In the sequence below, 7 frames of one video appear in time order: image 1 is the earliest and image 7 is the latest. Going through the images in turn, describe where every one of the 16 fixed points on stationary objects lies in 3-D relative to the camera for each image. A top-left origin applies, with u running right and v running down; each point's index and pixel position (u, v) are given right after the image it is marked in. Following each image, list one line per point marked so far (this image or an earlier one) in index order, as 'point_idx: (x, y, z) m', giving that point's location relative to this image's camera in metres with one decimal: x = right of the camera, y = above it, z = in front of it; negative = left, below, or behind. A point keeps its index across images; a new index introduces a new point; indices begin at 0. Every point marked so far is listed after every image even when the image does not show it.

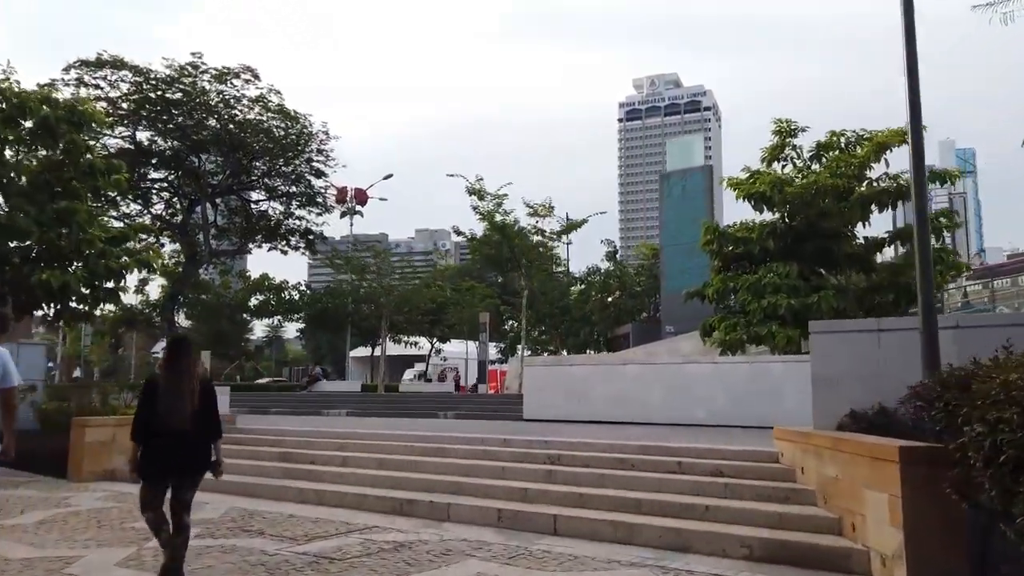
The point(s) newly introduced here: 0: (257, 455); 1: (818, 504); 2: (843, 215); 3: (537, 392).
0: (-3.6, -2.3, +10.6) m
1: (+2.6, -1.8, +6.4) m
2: (+6.4, +1.4, +14.6) m
3: (+0.5, -2.2, +16.1) m
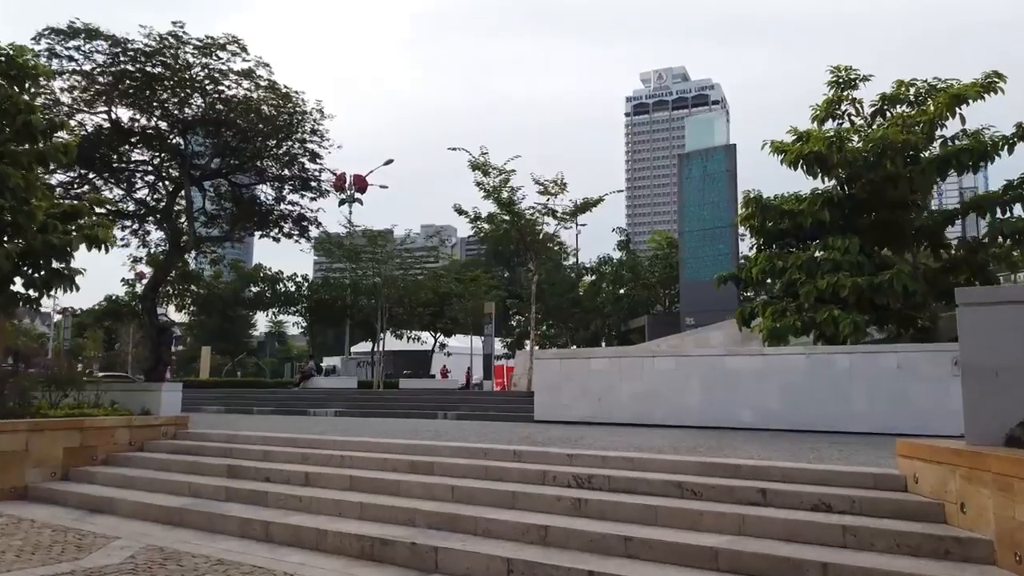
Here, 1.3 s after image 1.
0: (-3.5, -2.0, +8.4) m
1: (+2.7, -1.5, +4.2) m
2: (+6.5, +1.8, +12.3) m
3: (+0.7, -1.9, +13.9) m
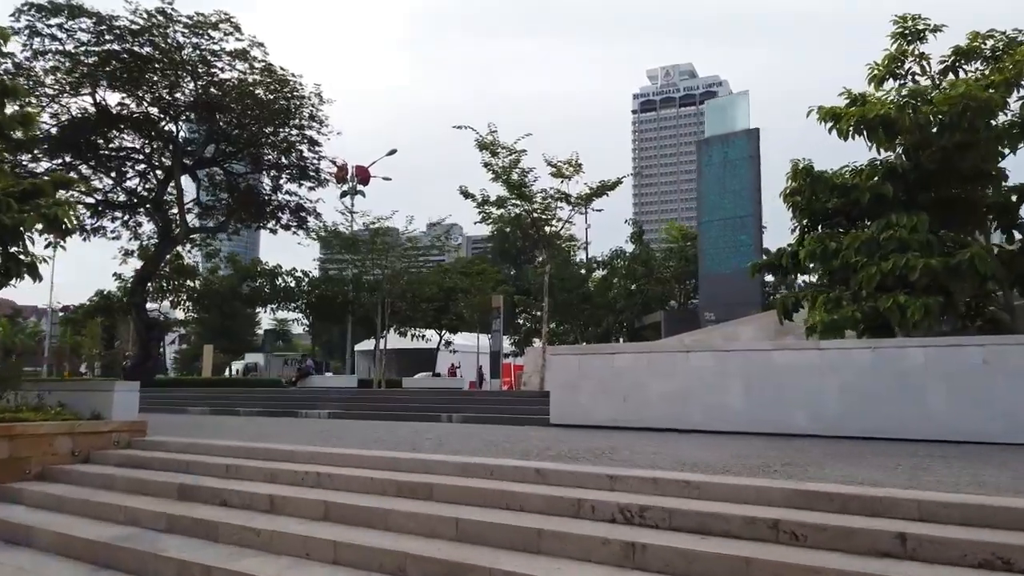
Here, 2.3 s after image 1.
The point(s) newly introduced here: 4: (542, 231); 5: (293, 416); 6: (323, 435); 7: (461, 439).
0: (-3.3, -1.8, +6.9) m
1: (+2.8, -1.3, +2.5) m
2: (+6.7, +2.0, +10.7) m
3: (+0.9, -1.7, +12.2) m
4: (+0.7, +1.4, +18.8) m
5: (-4.6, -2.7, +16.1) m
6: (-2.4, -1.9, +9.9) m
7: (-0.6, -1.8, +9.1) m
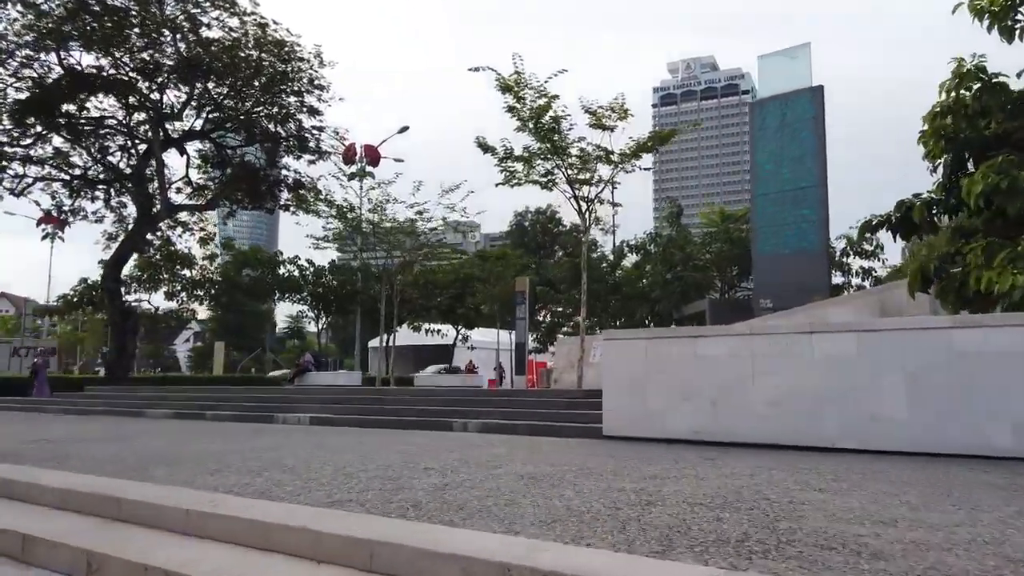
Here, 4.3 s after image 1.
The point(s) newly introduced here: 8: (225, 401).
0: (-3.0, -1.3, +3.5) m
1: (+3.0, -0.8, -1.0) m
2: (+7.1, +2.5, +7.0) m
3: (+1.4, -1.2, +8.8) m
4: (+1.3, +1.9, +15.3) m
5: (-4.1, -2.2, +12.8) m
6: (-2.0, -1.5, +6.5) m
7: (-0.2, -1.3, +5.7) m
8: (-5.8, -2.3, +15.3) m
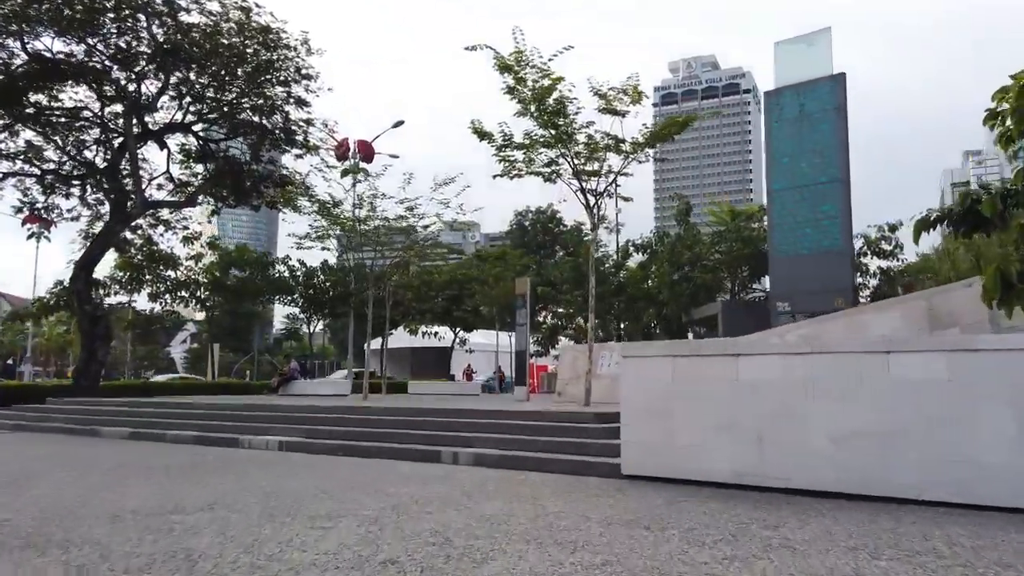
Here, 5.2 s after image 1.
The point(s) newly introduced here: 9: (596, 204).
0: (-3.0, -1.4, +1.9) m
1: (+3.0, -0.9, -2.6) m
2: (+7.1, +2.4, +5.5) m
3: (+1.3, -1.2, +7.2) m
4: (+1.3, +1.9, +13.7) m
5: (-4.1, -2.3, +11.2) m
6: (-2.0, -1.5, +5.0) m
7: (-0.2, -1.4, +4.1) m
8: (-5.8, -2.3, +13.7) m
9: (+1.5, +1.5, +13.7) m
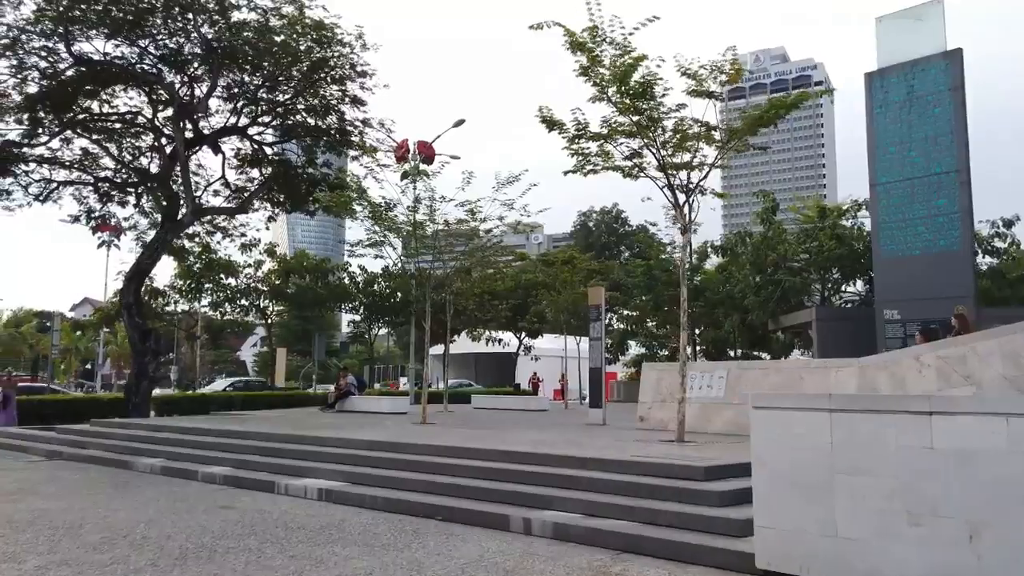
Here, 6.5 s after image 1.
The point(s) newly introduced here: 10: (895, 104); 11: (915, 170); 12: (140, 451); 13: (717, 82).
0: (-2.7, -1.6, +0.3) m
1: (+2.9, -1.1, -4.6) m
2: (+7.6, +2.3, +3.0) m
3: (+2.0, -1.4, +5.2) m
4: (+2.5, +1.7, +11.7) m
5: (-3.1, -2.5, +9.6) m
6: (-1.6, -1.7, +3.3) m
7: (+0.2, -1.6, +2.3) m
8: (-4.6, -2.6, +12.3) m
9: (+2.7, +1.3, +11.7) m
10: (+9.6, +4.7, +18.7) m
11: (+9.9, +2.9, +18.4) m
12: (-6.5, -2.8, +13.3) m
13: (+3.2, +3.2, +11.7) m
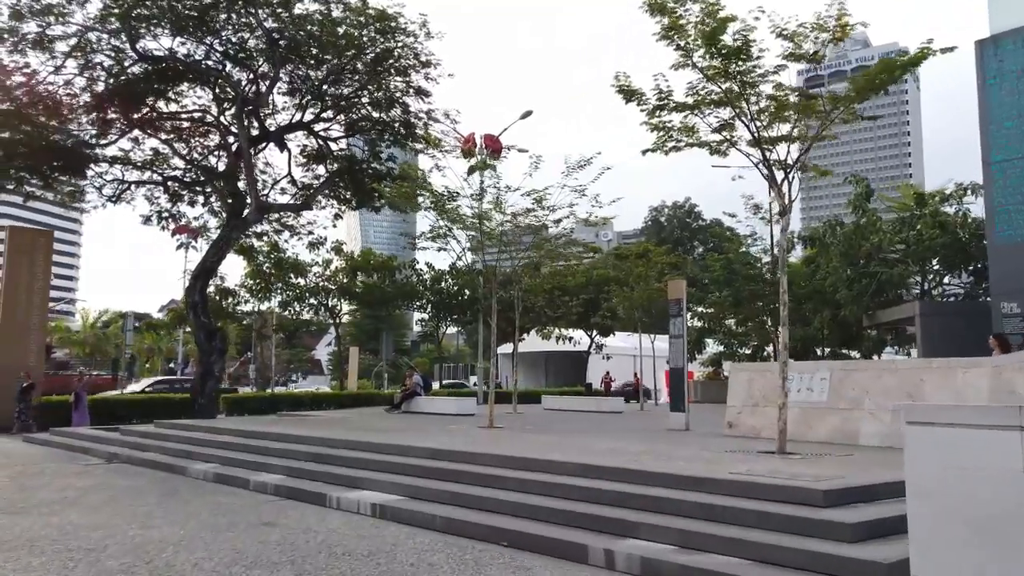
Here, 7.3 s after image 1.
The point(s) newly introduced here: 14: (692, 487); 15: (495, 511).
0: (-2.7, -1.6, -0.5) m
1: (+2.4, -1.0, -6.0) m
2: (+7.8, +2.4, +1.2) m
3: (+2.4, -1.3, +3.9) m
4: (+3.5, +1.8, +10.3) m
5: (-2.2, -2.5, +8.8) m
6: (-1.3, -1.7, +2.3) m
7: (+0.4, -1.5, +1.2) m
8: (-3.4, -2.5, +11.6) m
9: (+3.7, +1.5, +10.3) m
10: (+11.2, +5.0, +16.6) m
11: (+11.5, +3.1, +16.3) m
12: (-5.3, -2.8, +12.7) m
13: (+4.2, +3.3, +10.3) m
14: (+1.6, -1.8, +6.6) m
15: (-0.2, -2.2, +7.2) m
